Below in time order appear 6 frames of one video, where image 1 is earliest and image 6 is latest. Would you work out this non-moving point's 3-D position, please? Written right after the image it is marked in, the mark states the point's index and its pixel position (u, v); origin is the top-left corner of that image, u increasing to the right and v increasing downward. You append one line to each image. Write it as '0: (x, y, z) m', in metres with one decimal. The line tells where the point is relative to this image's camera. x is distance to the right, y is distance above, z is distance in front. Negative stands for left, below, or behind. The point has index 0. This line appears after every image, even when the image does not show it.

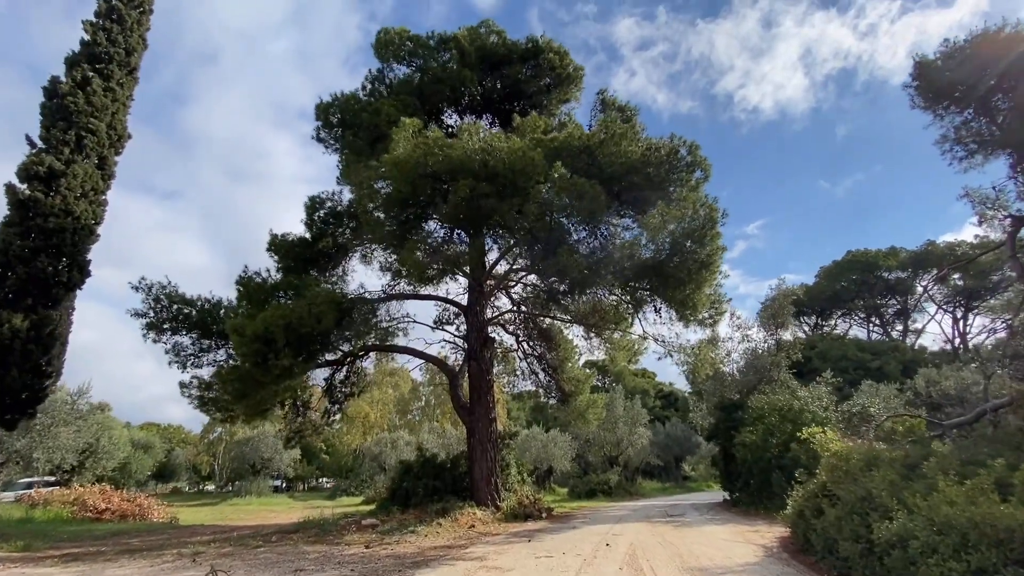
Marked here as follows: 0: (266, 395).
0: (-4.8, -2.1, +9.3) m
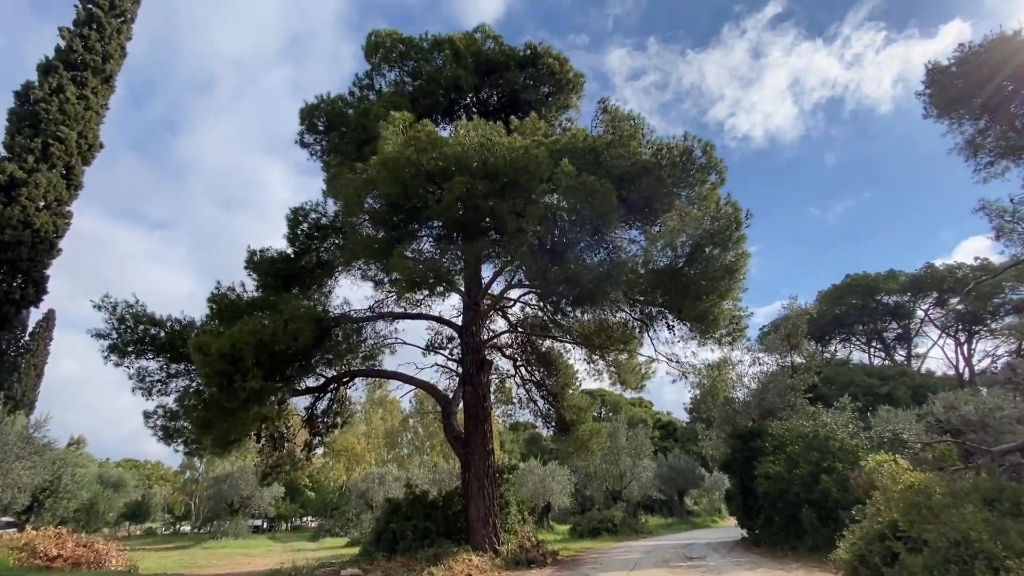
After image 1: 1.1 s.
0: (-4.8, -2.3, +8.1) m
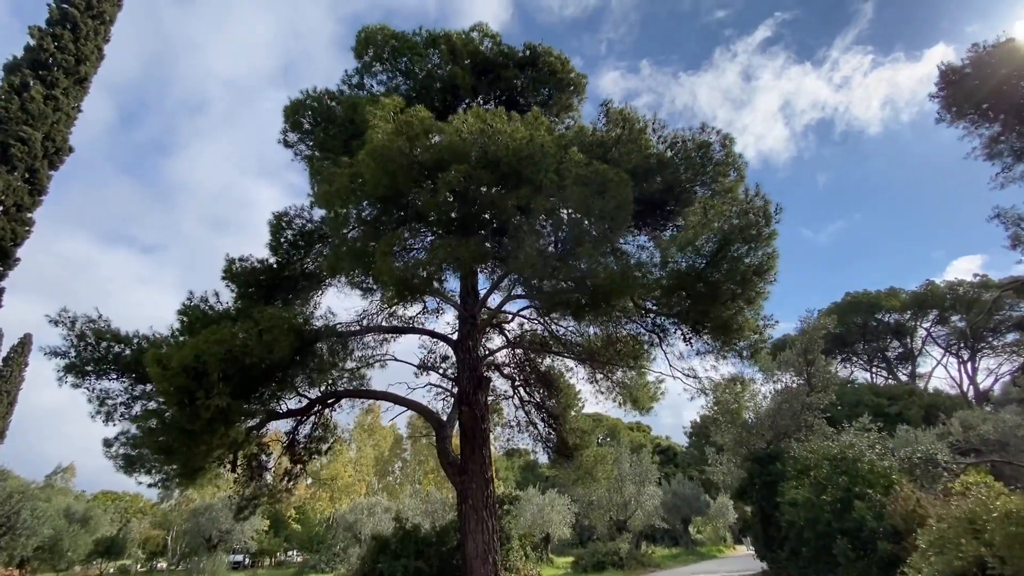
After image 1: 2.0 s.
0: (-4.8, -2.4, +7.1) m
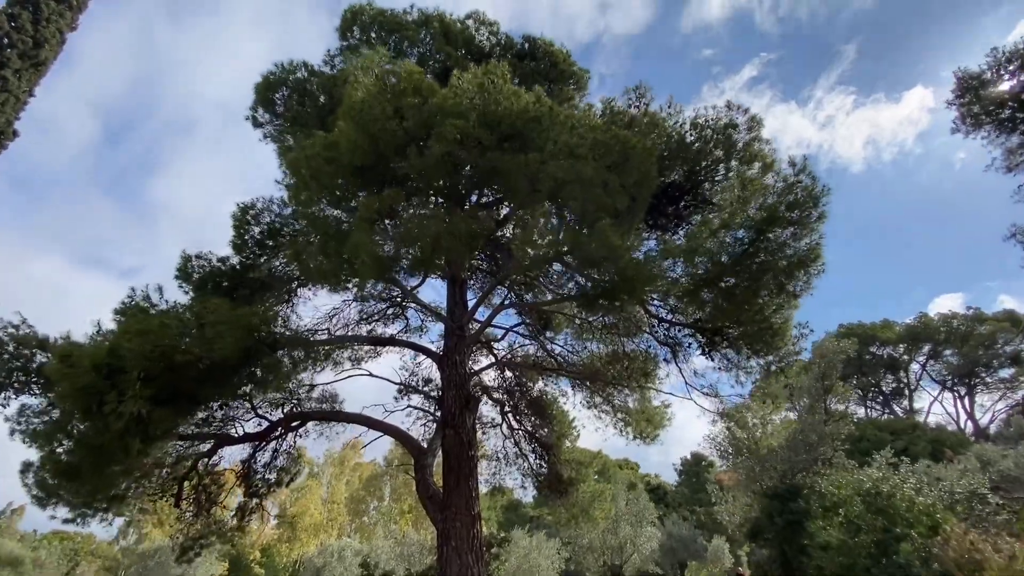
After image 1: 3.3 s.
0: (-4.8, -2.2, +5.6) m
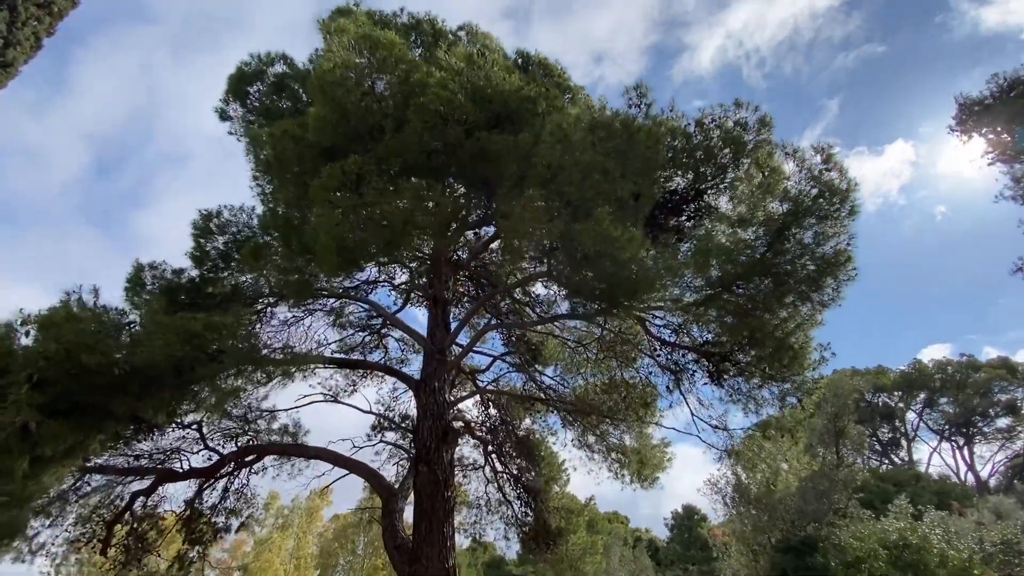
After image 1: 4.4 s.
0: (-5.0, -2.0, +4.4) m
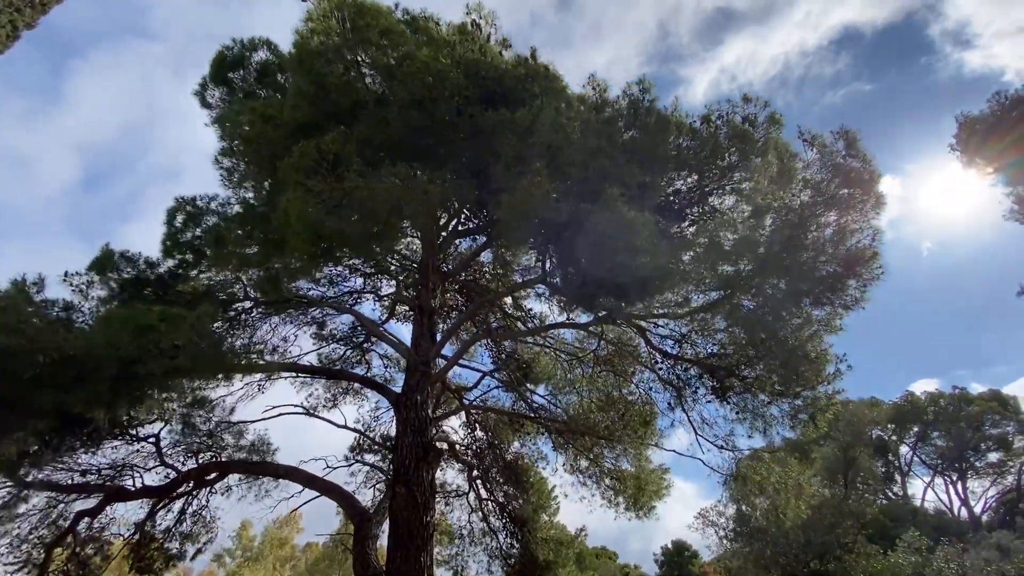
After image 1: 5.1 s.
0: (-5.1, -1.8, +3.7) m
